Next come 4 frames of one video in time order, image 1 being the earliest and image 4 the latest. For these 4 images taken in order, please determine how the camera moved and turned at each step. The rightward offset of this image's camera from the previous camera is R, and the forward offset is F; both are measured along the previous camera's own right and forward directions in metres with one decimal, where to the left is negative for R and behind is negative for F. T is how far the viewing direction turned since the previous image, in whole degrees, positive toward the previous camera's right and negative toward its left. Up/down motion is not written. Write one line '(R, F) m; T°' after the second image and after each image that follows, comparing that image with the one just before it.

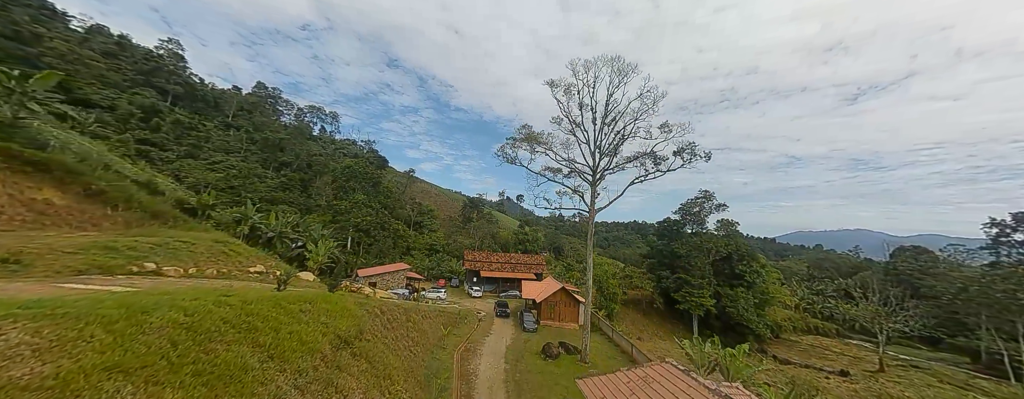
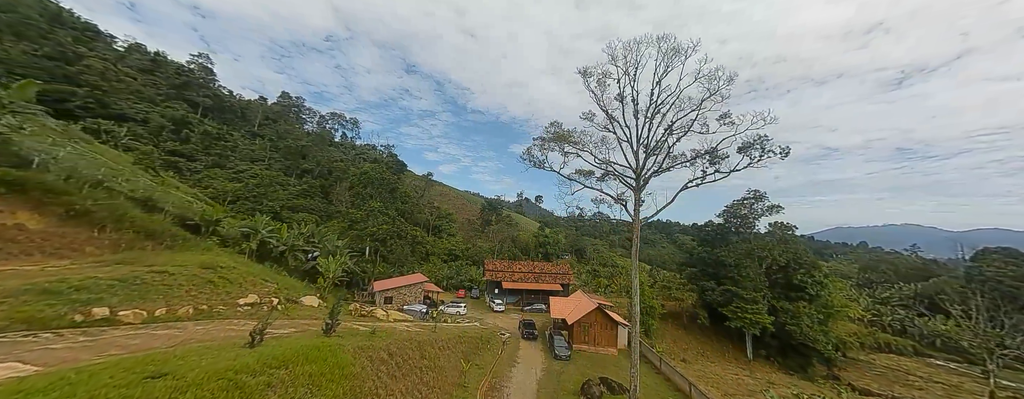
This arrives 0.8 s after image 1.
(-0.3, +1.5) m; -4°
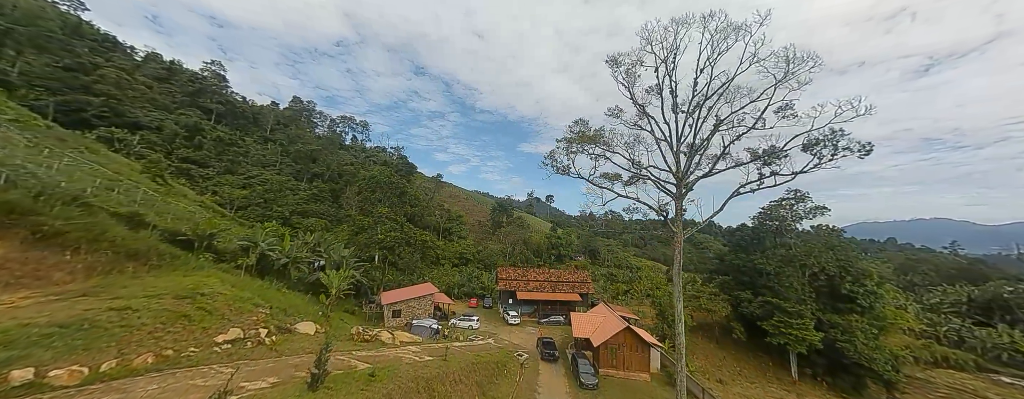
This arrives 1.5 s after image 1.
(-0.3, +1.2) m; -2°
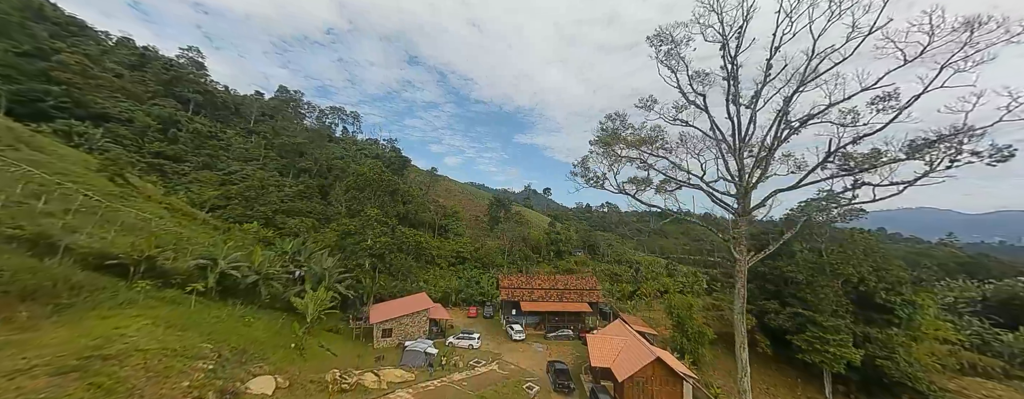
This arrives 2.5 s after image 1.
(-0.4, +1.8) m; +1°
